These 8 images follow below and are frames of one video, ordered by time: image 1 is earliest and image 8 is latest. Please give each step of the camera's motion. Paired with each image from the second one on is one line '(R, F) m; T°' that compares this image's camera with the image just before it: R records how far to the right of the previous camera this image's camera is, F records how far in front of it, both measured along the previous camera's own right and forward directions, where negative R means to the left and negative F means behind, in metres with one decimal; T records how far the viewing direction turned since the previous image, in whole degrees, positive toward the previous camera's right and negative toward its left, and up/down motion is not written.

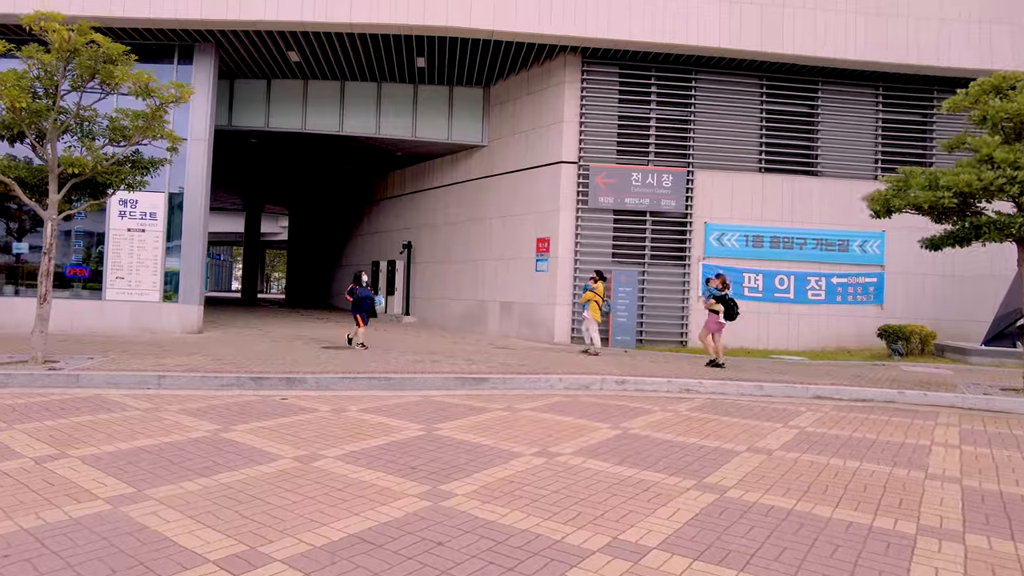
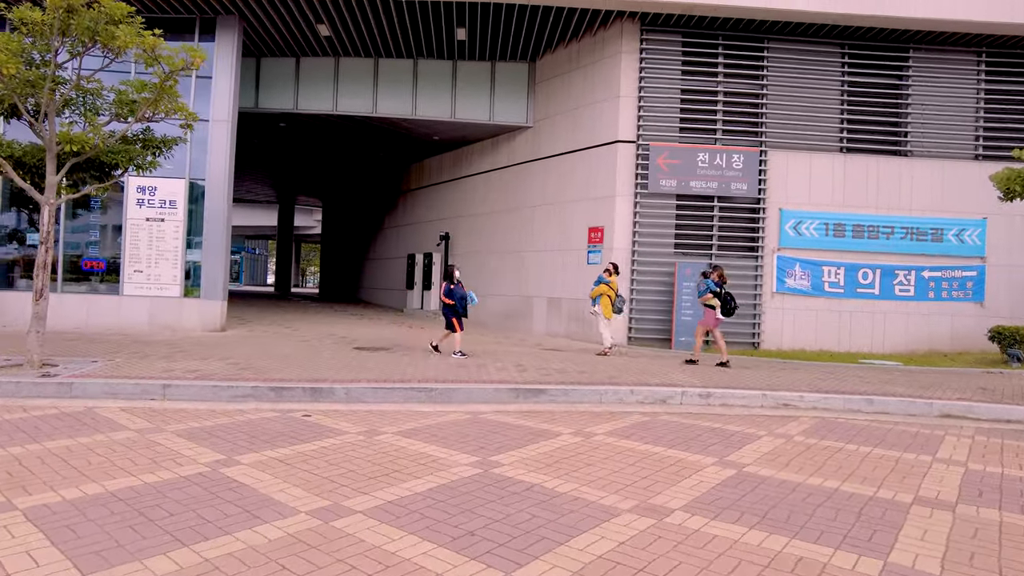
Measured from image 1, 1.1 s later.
(-0.4, +1.5) m; -3°
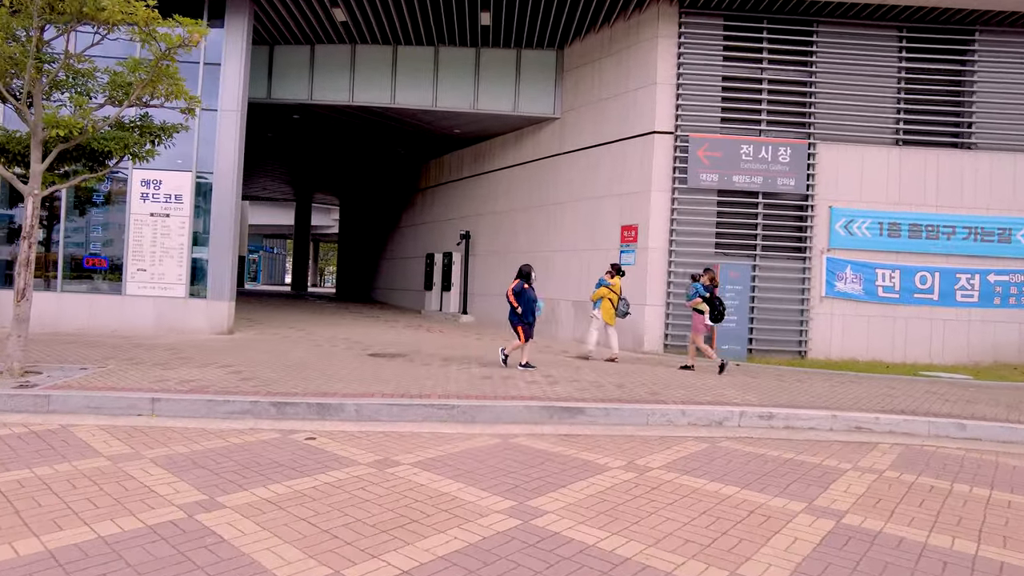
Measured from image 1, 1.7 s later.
(-0.2, +1.0) m; -1°
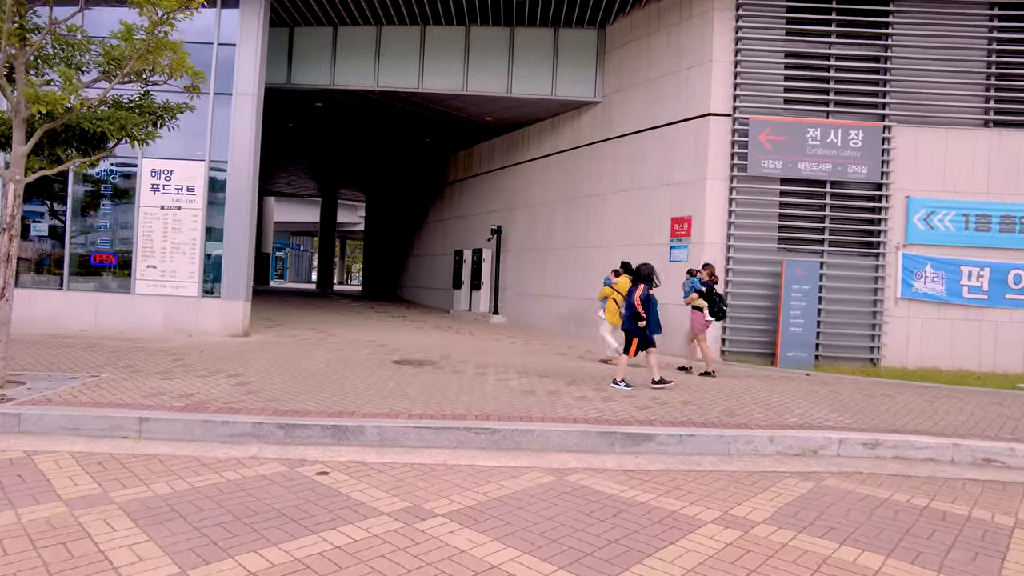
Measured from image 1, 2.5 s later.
(-0.2, +1.2) m; -2°
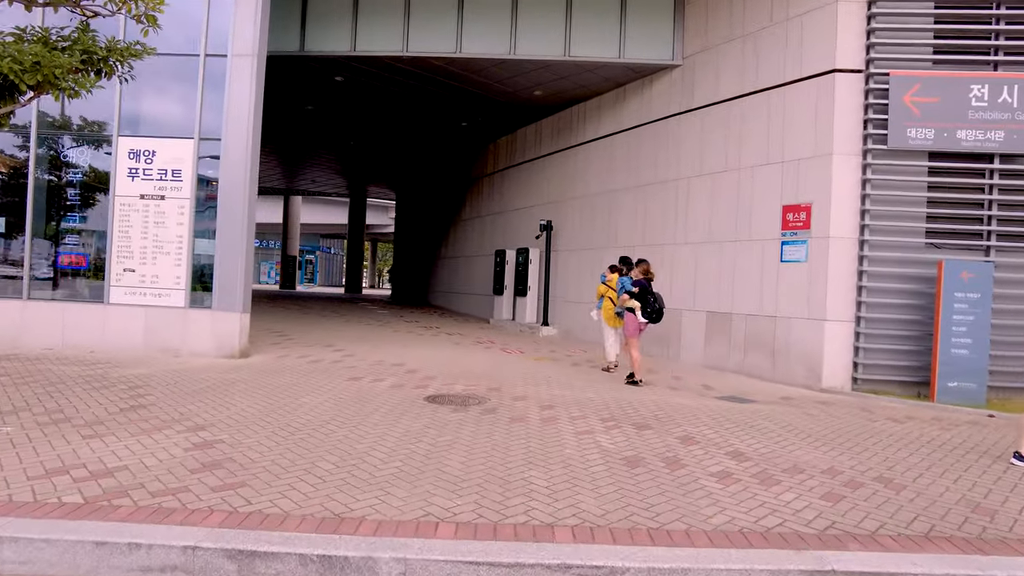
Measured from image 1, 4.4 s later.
(-0.5, +2.6) m; -3°
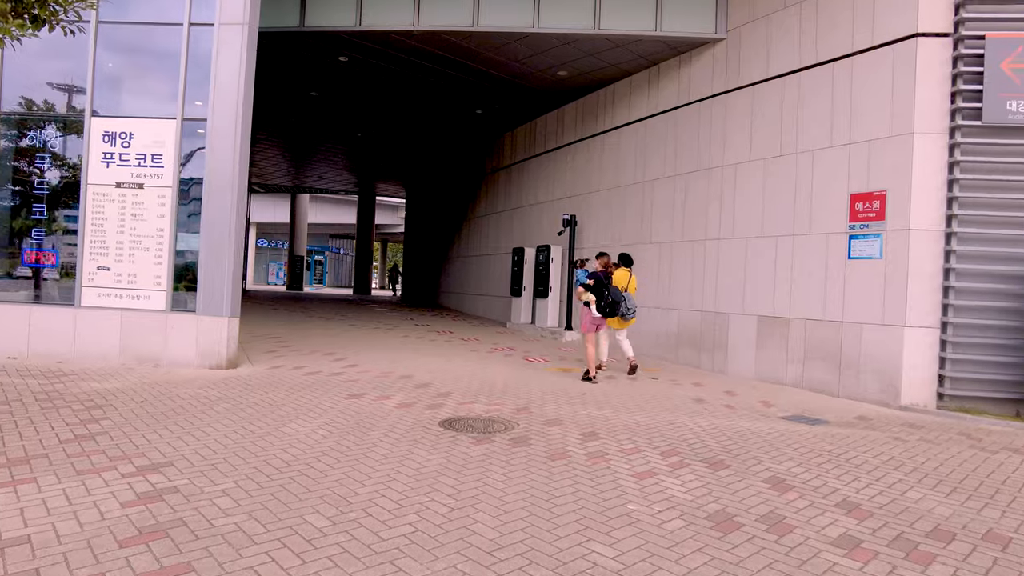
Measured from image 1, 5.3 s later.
(-0.2, +1.3) m; -1°
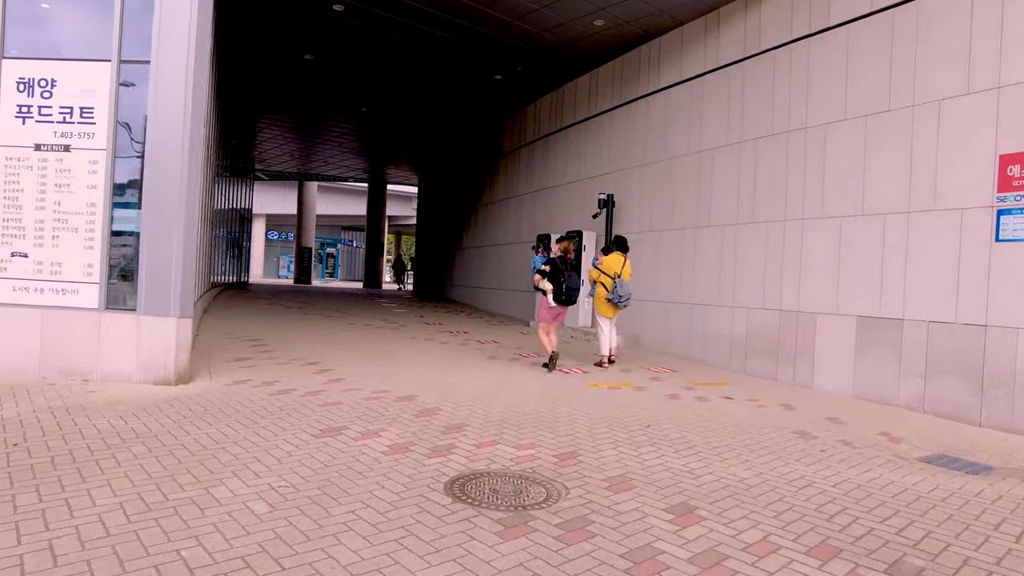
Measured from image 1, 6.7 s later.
(-0.2, +2.1) m; -1°
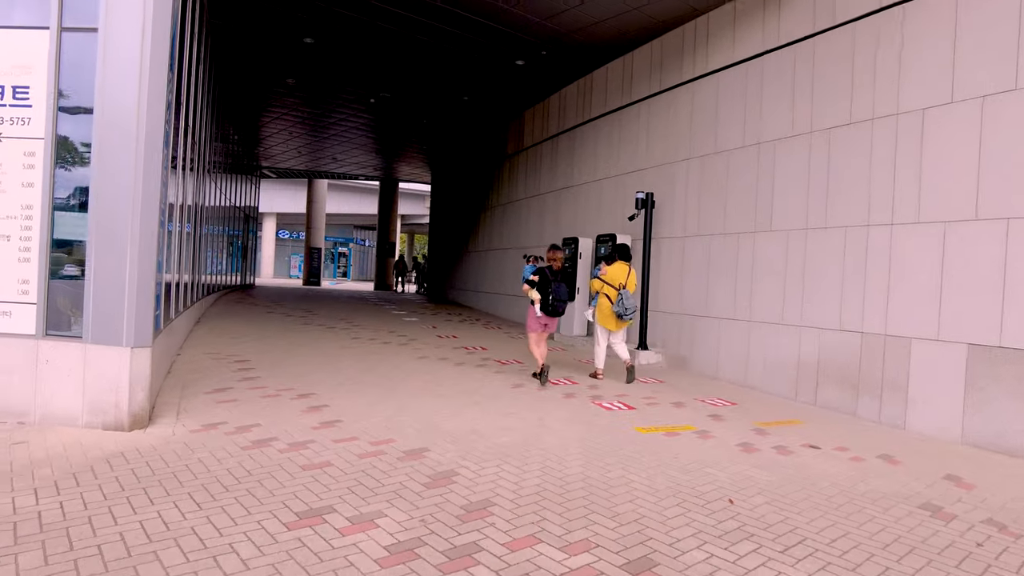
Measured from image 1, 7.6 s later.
(-0.2, +1.4) m; -1°
